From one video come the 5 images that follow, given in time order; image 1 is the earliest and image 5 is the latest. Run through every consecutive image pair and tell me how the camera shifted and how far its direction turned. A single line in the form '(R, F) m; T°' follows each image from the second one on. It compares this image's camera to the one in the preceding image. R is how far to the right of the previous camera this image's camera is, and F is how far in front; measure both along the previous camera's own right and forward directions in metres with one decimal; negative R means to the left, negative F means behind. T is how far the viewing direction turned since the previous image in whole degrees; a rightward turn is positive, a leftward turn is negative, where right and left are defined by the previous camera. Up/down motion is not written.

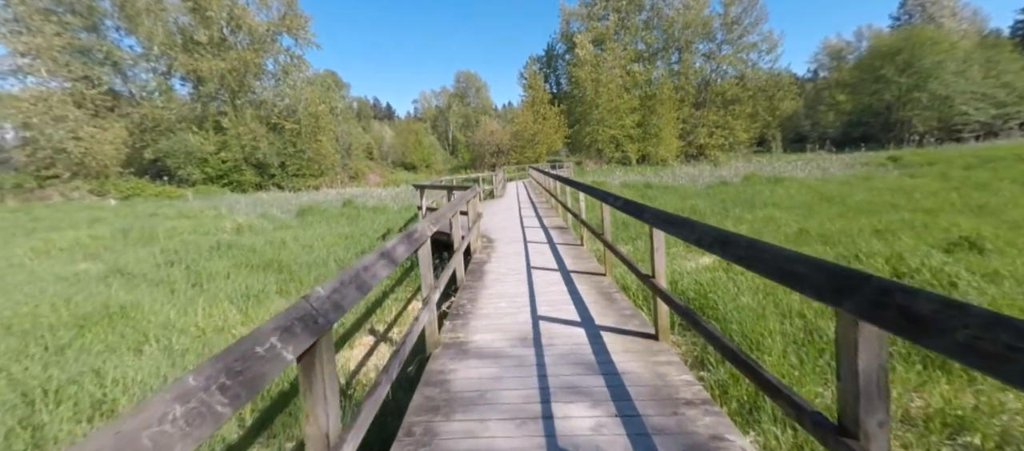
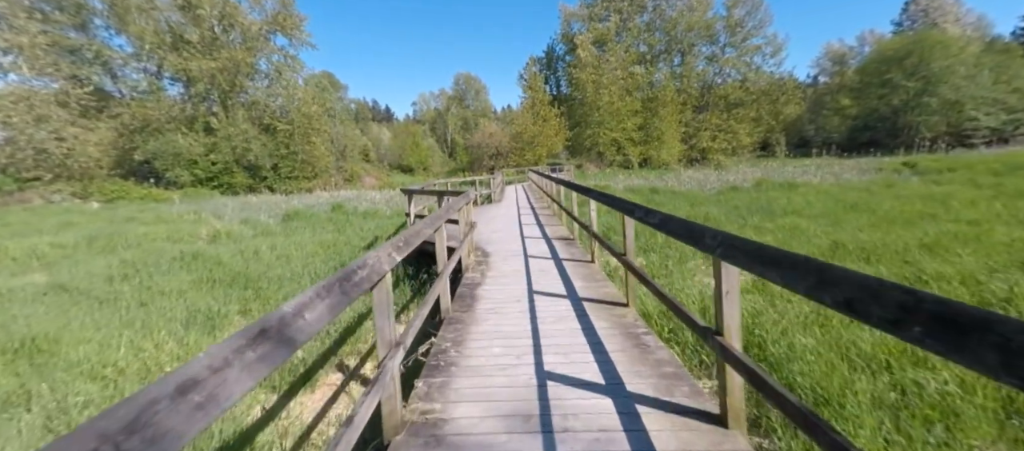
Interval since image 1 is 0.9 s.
(0.0, +0.9) m; 0°
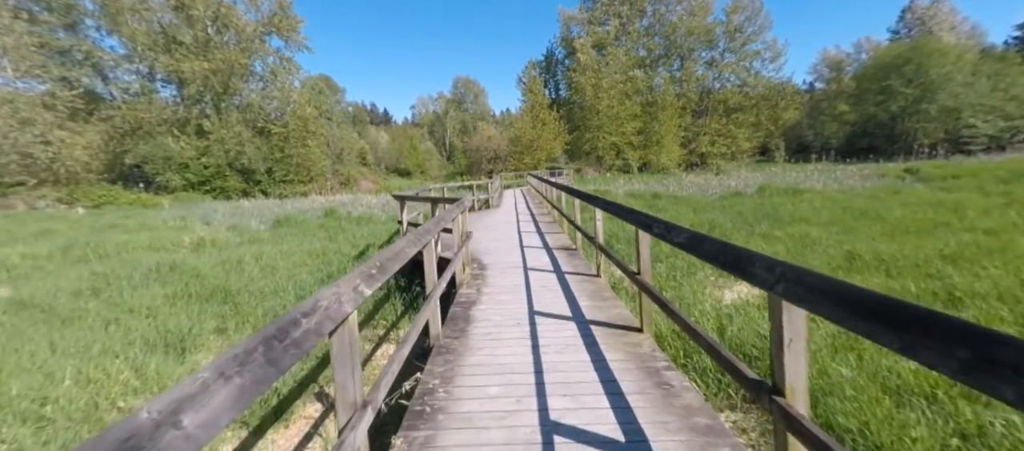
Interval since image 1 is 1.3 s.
(0.0, +0.4) m; 0°
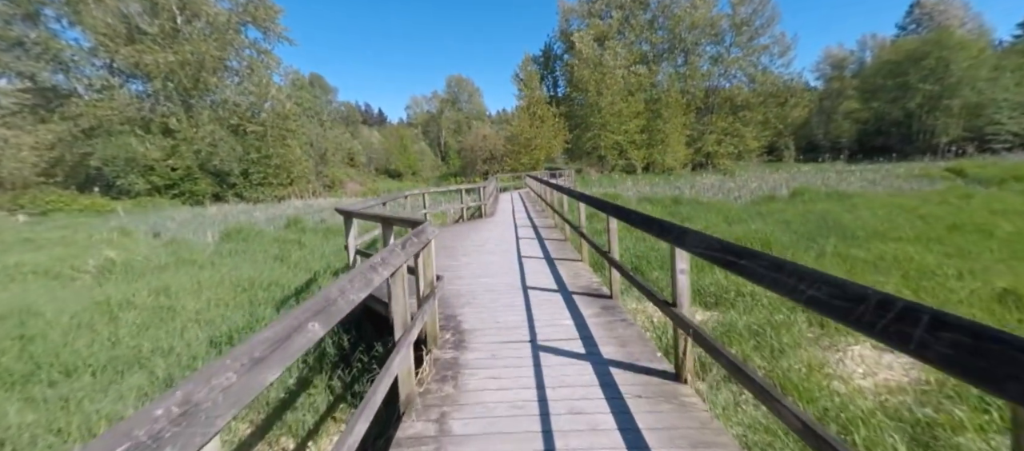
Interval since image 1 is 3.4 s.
(0.0, +2.3) m; 0°
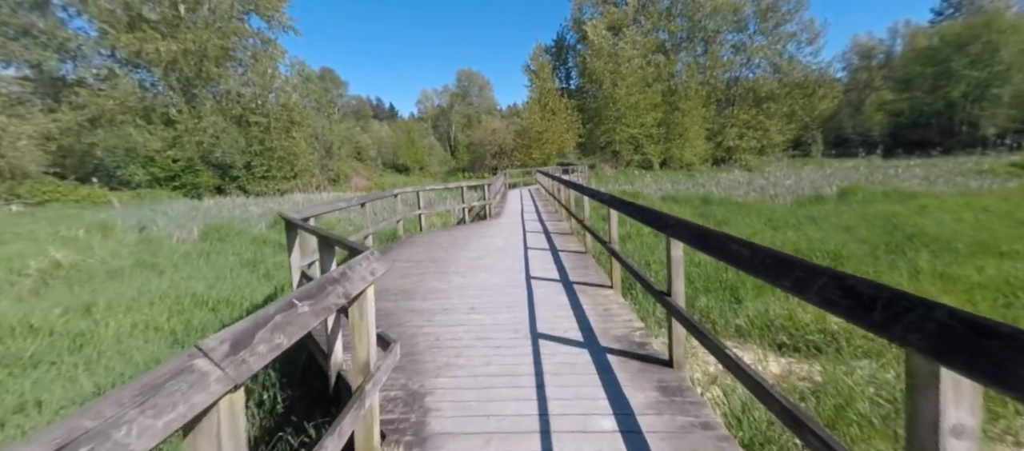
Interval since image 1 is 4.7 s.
(0.0, +1.4) m; -1°
